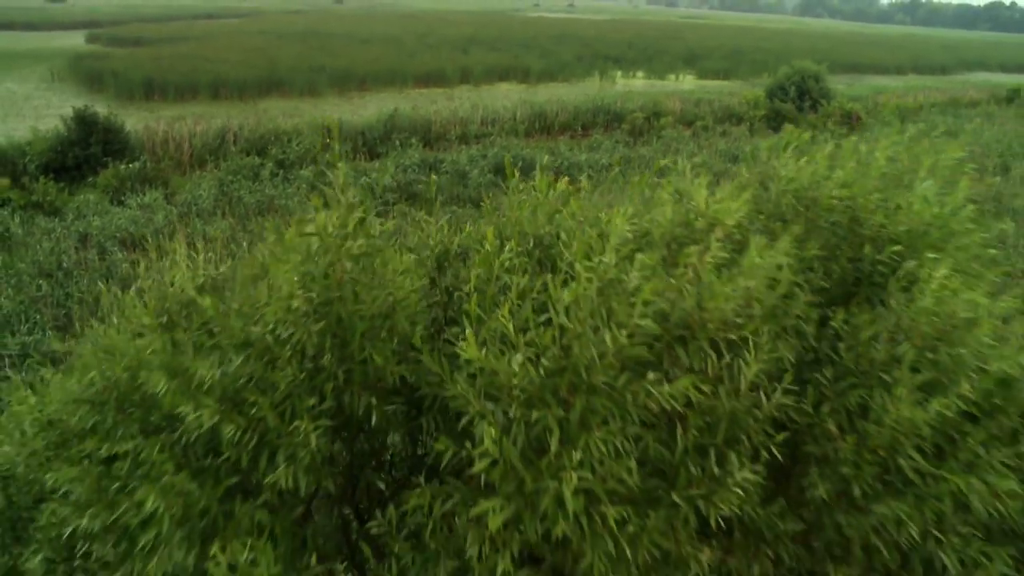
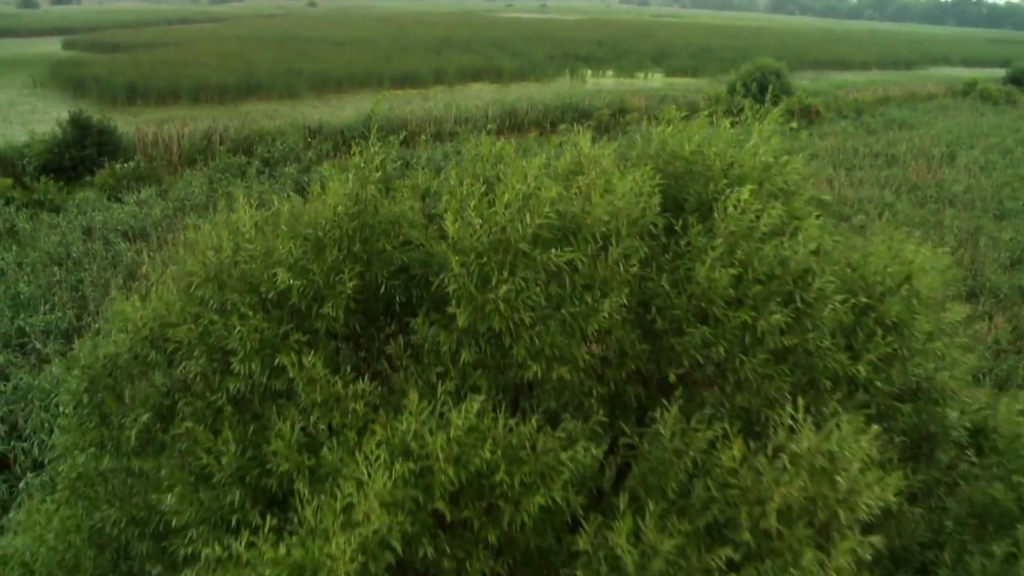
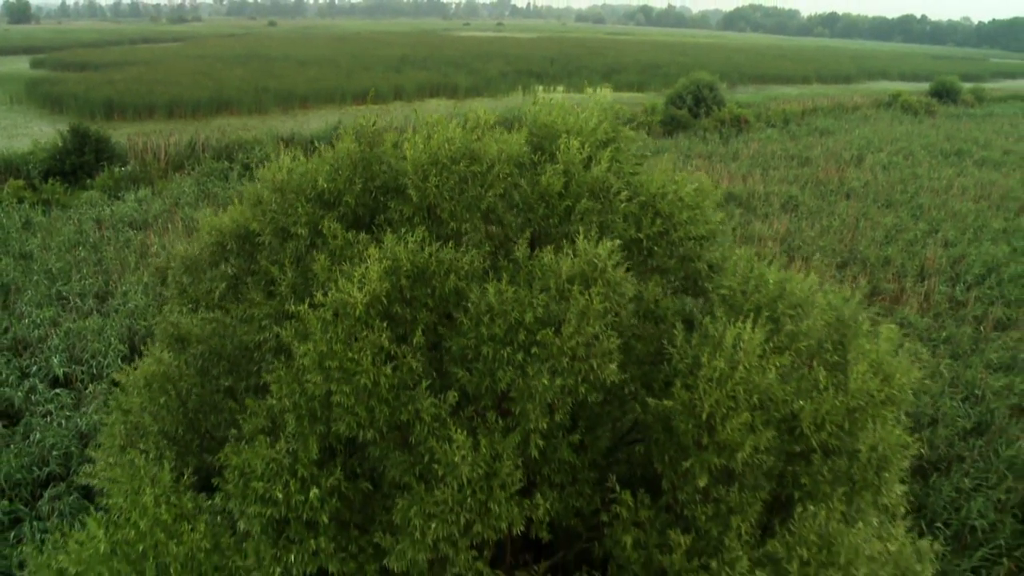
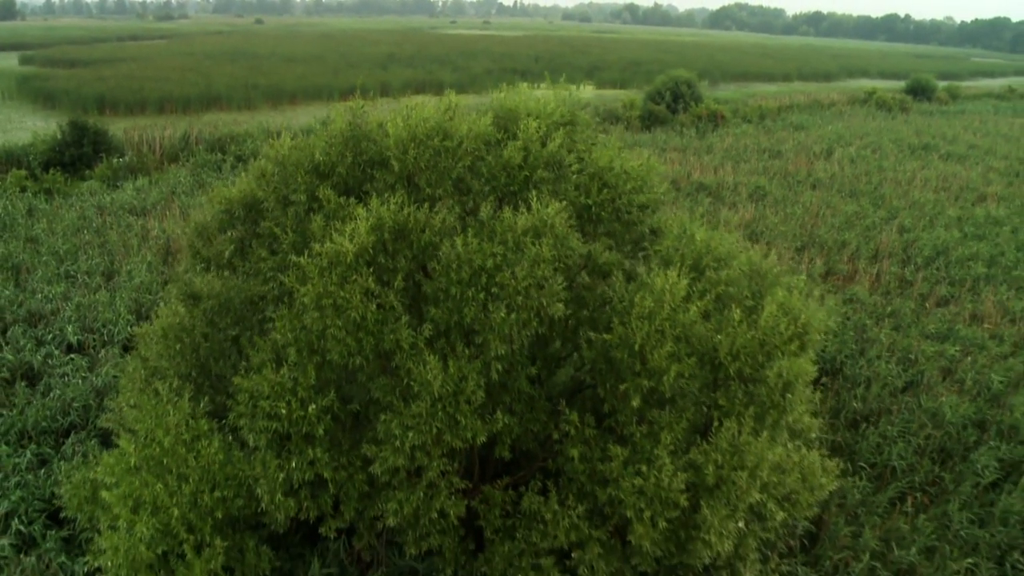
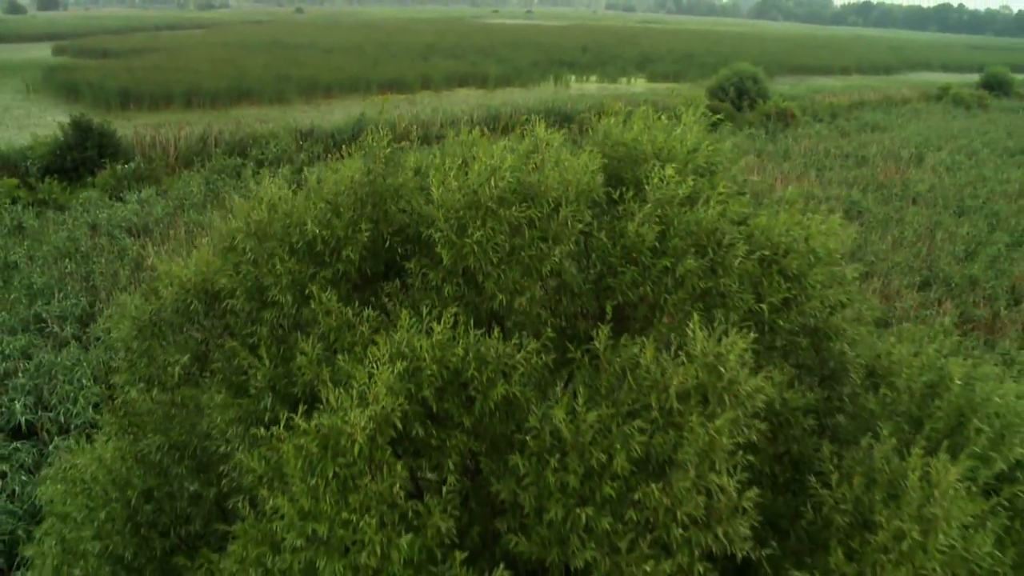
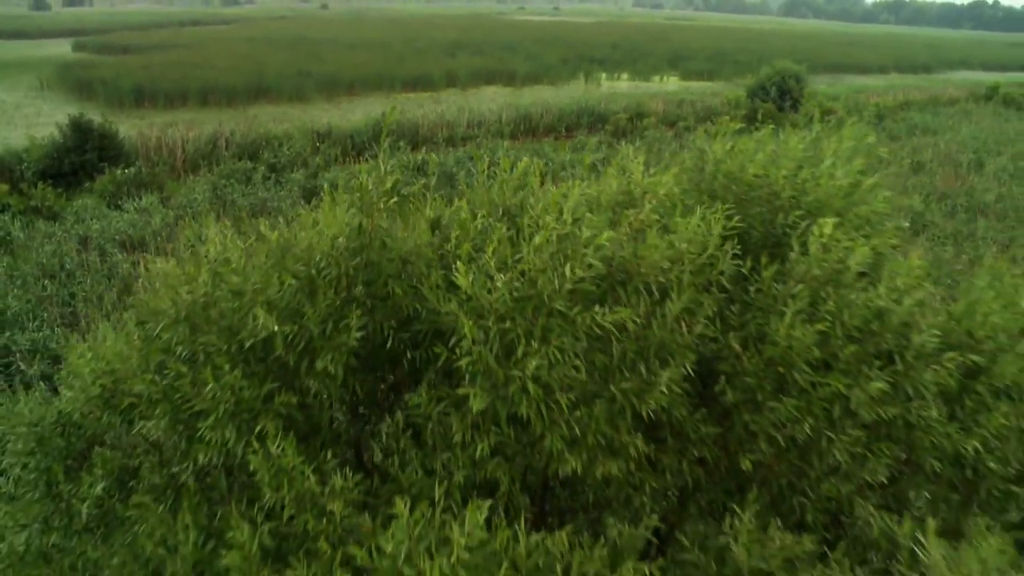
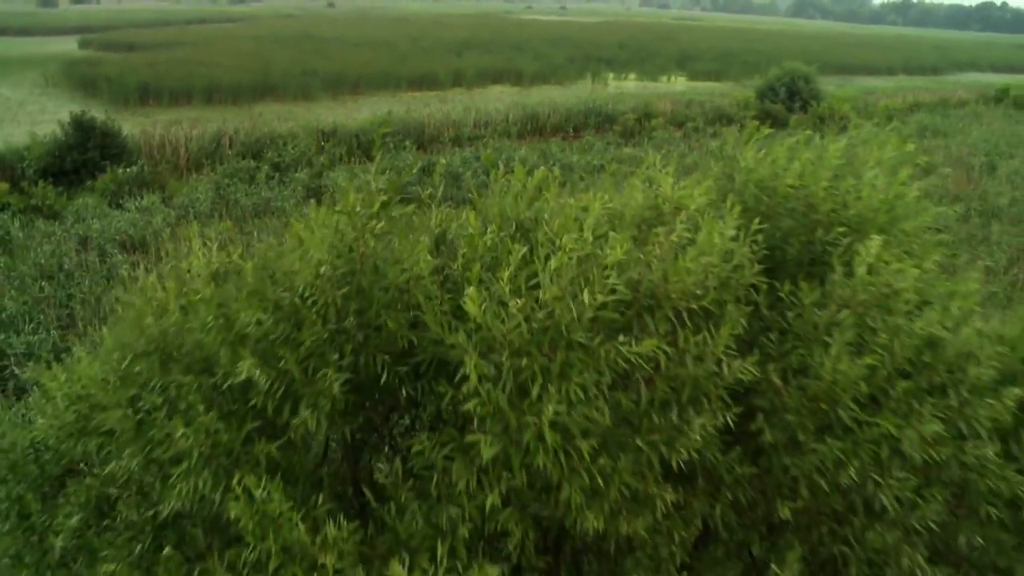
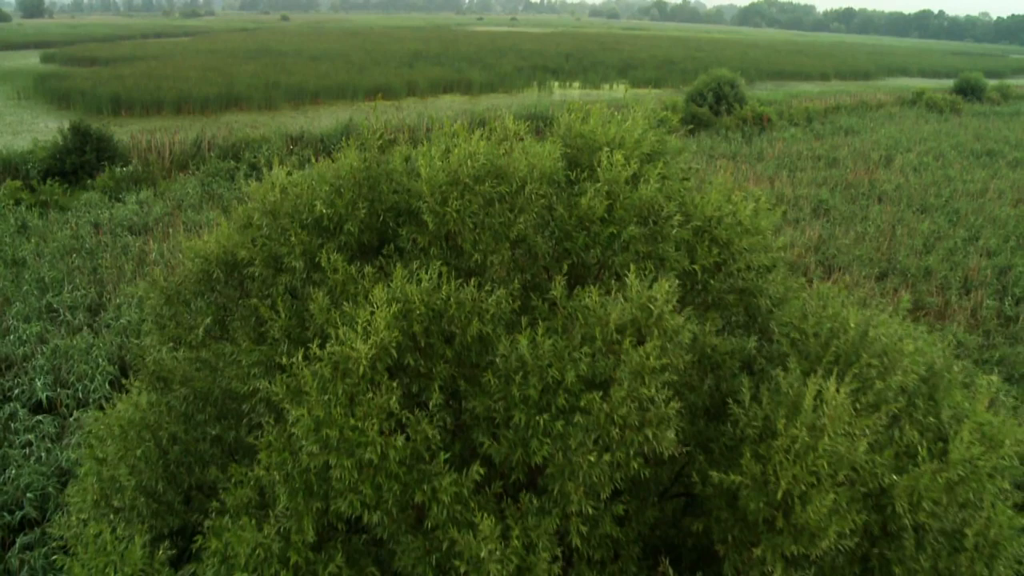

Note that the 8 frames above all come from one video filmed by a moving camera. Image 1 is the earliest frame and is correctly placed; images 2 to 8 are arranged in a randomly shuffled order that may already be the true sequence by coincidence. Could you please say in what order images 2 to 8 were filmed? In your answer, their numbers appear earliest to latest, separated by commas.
7, 6, 2, 5, 8, 3, 4
